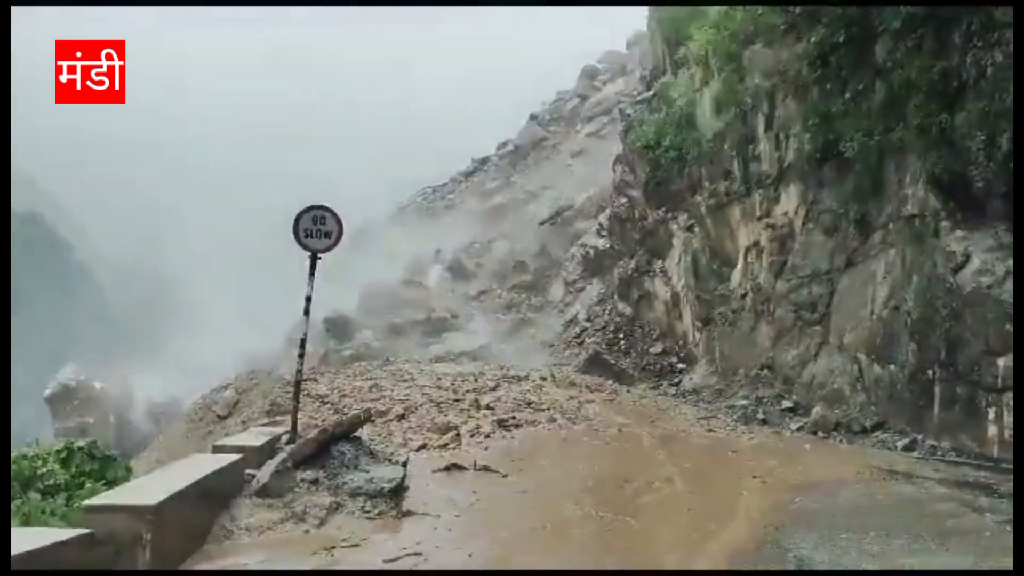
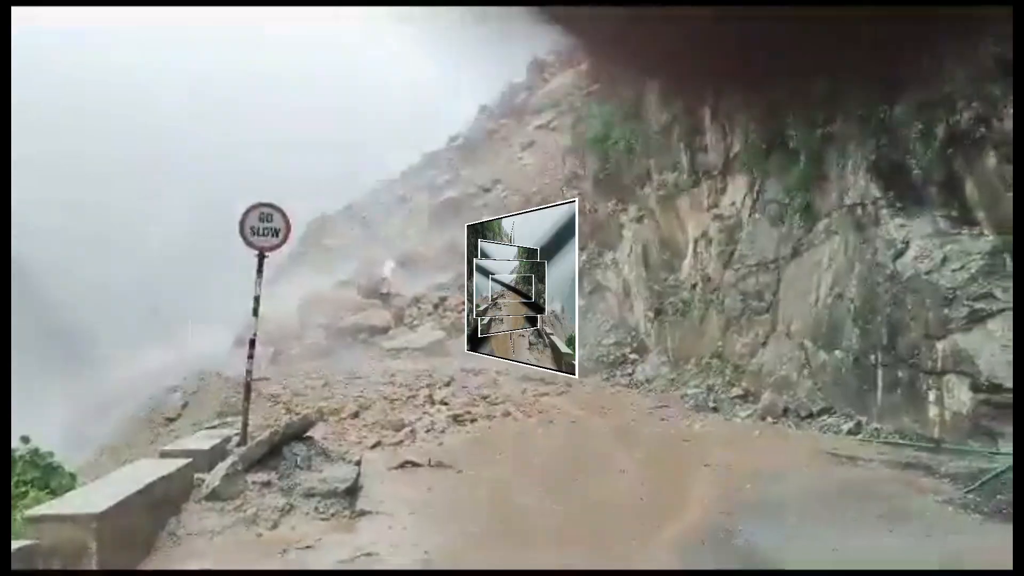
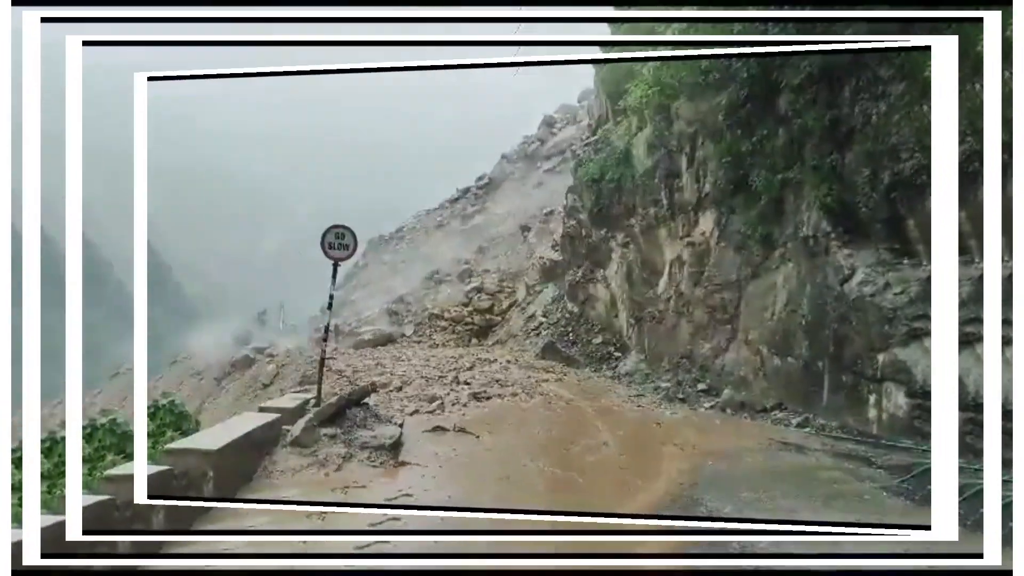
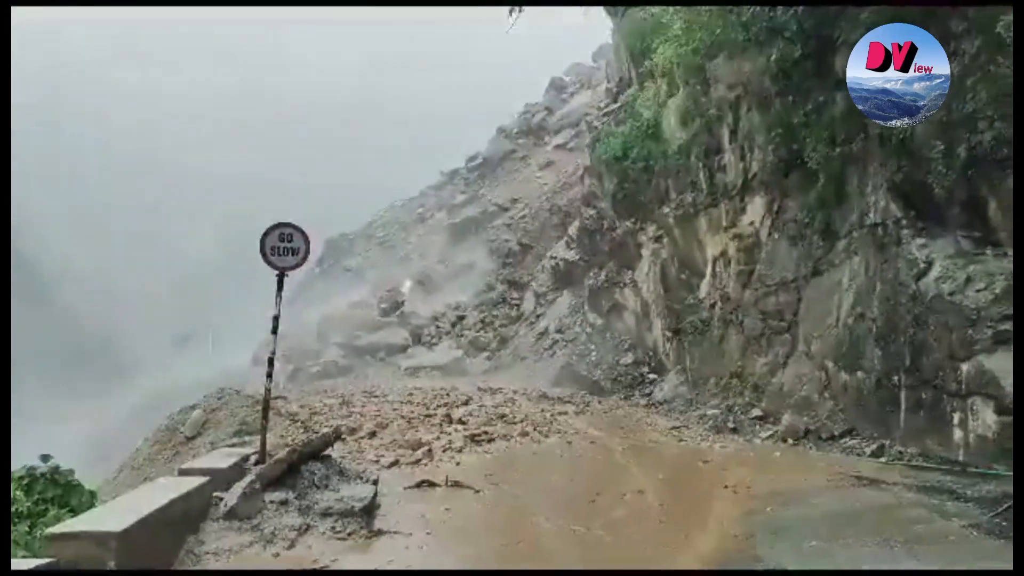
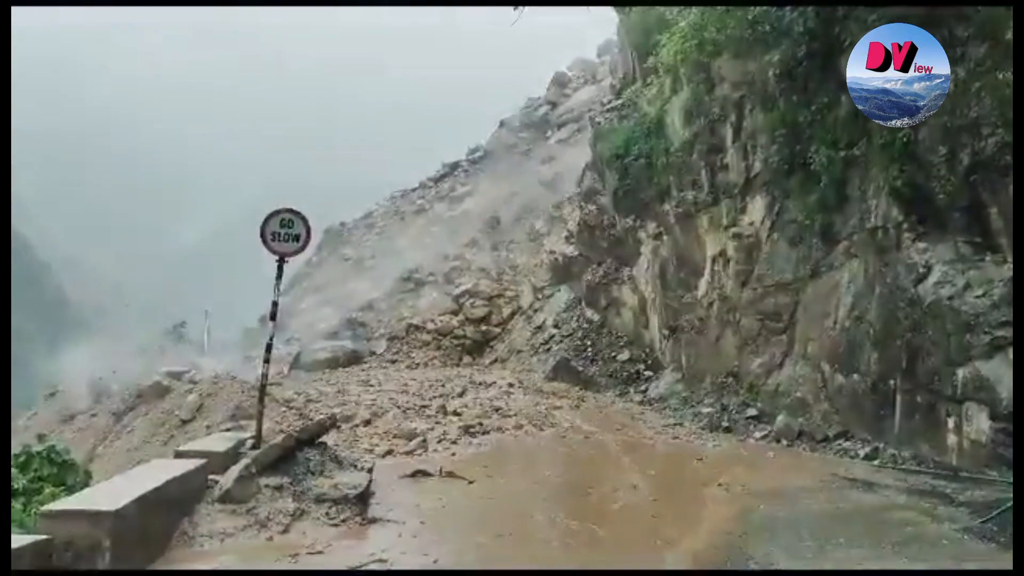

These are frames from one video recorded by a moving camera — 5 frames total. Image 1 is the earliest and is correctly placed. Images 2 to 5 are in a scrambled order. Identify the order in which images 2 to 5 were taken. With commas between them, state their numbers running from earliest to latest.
4, 2, 3, 5
